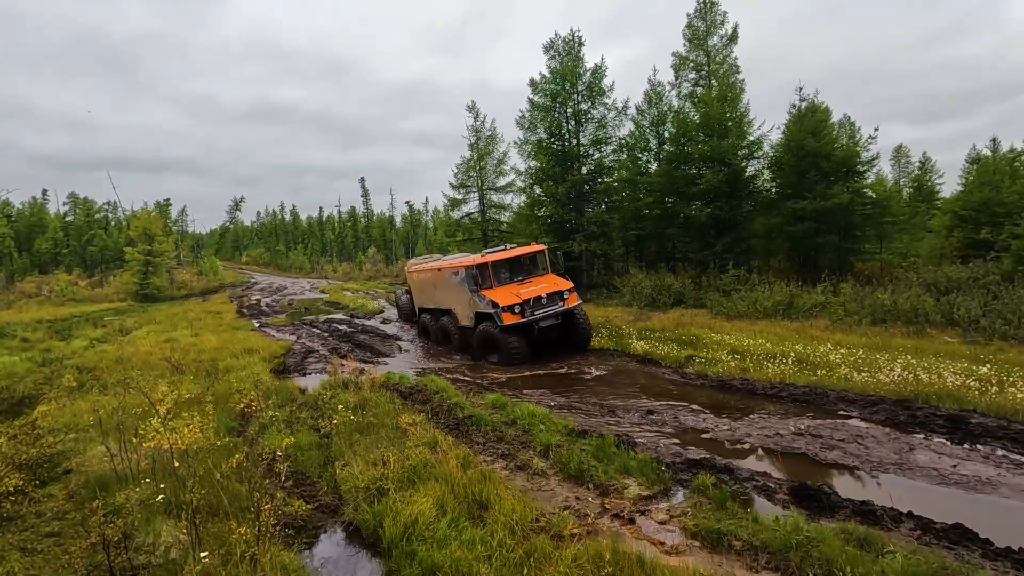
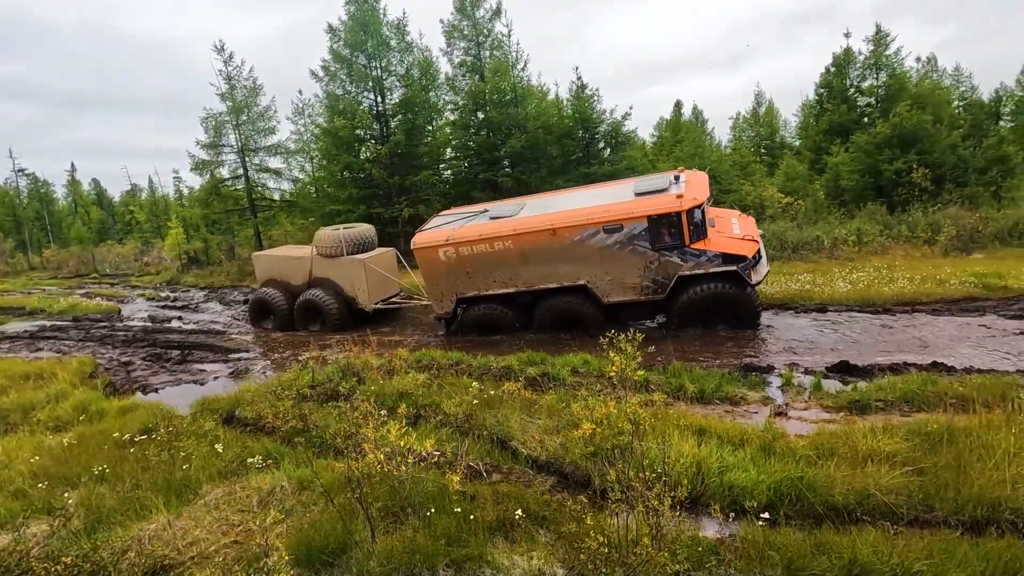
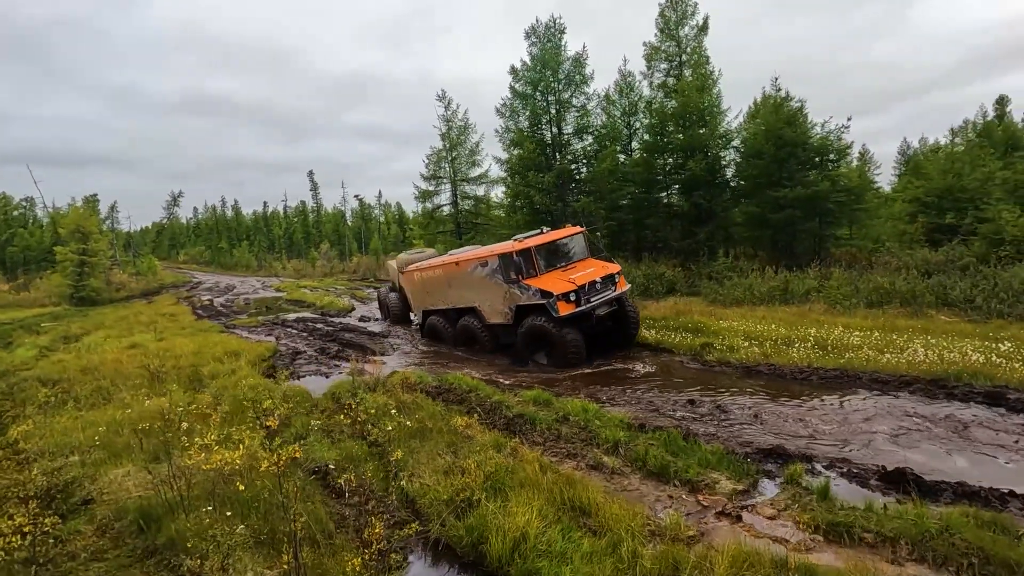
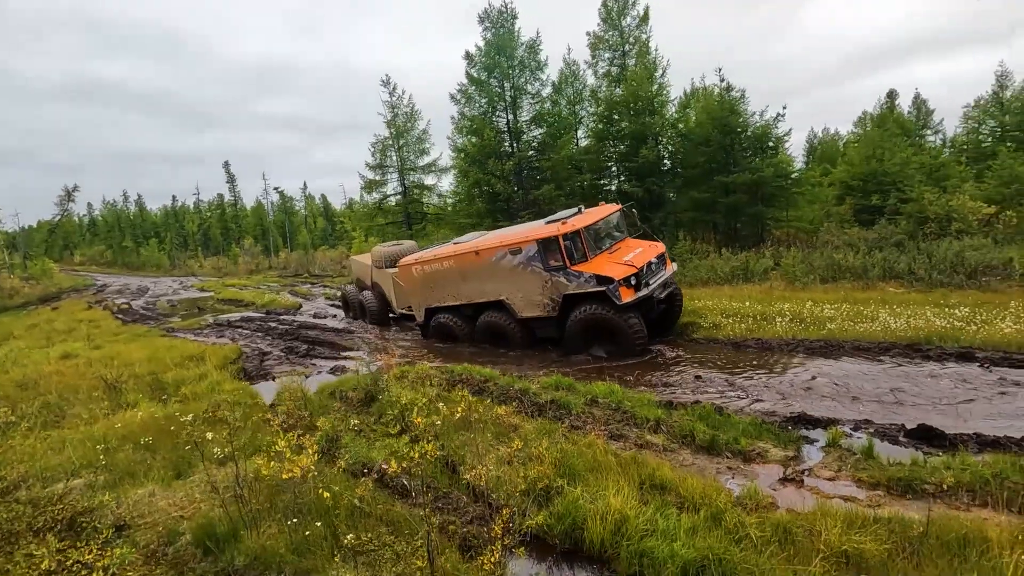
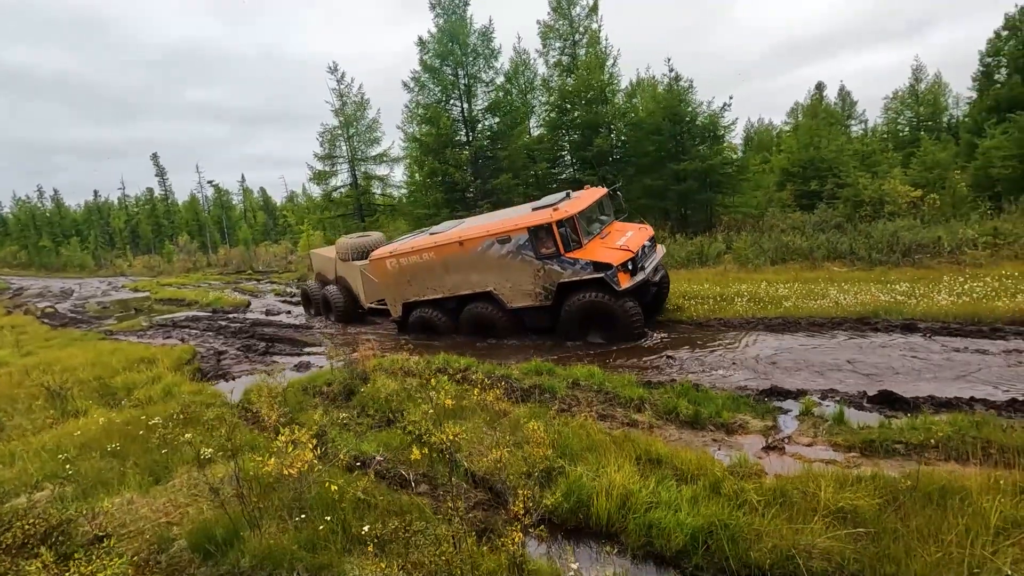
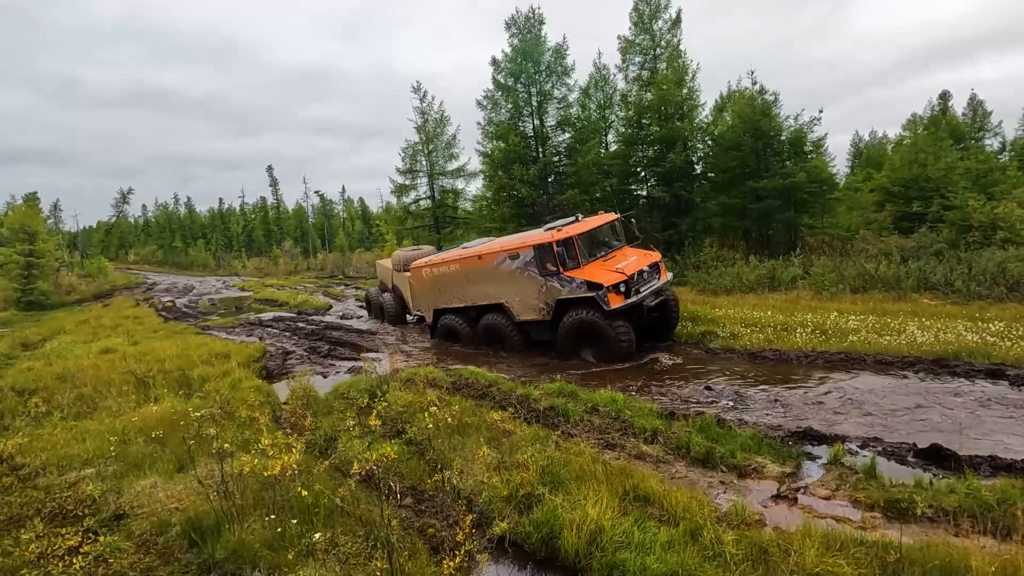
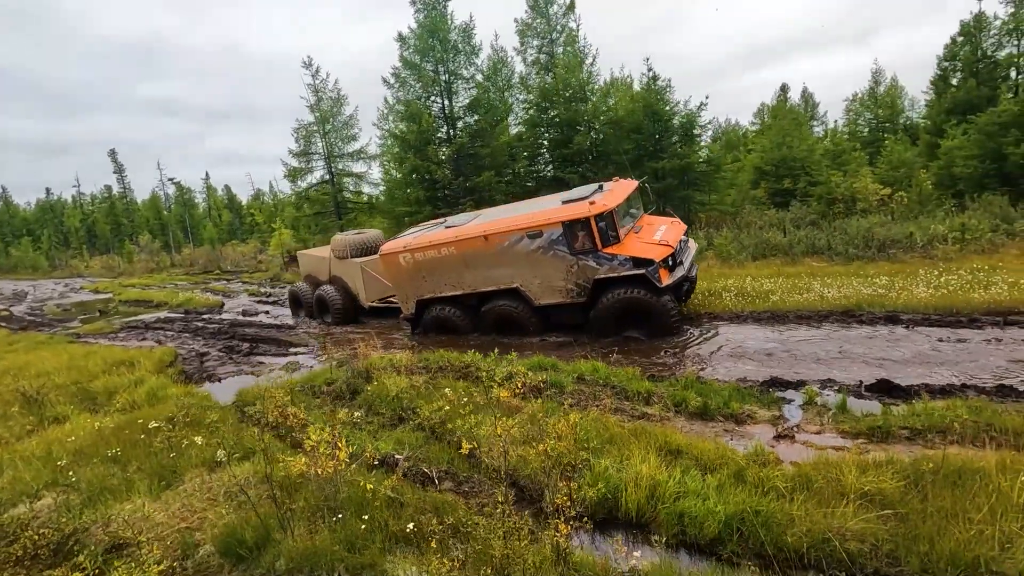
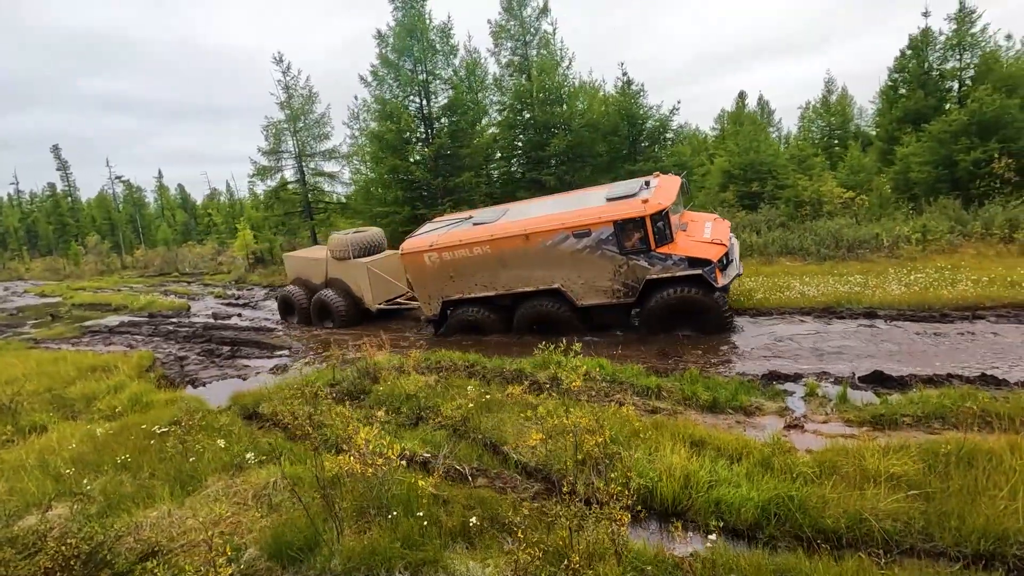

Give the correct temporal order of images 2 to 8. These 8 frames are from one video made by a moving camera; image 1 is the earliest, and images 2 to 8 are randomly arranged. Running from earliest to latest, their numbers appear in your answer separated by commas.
3, 6, 4, 5, 7, 8, 2
